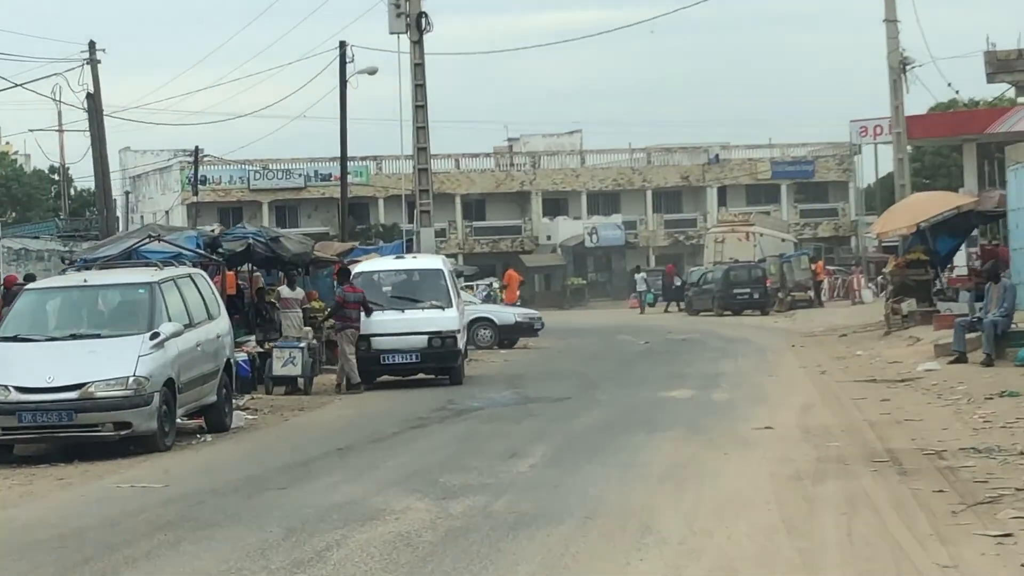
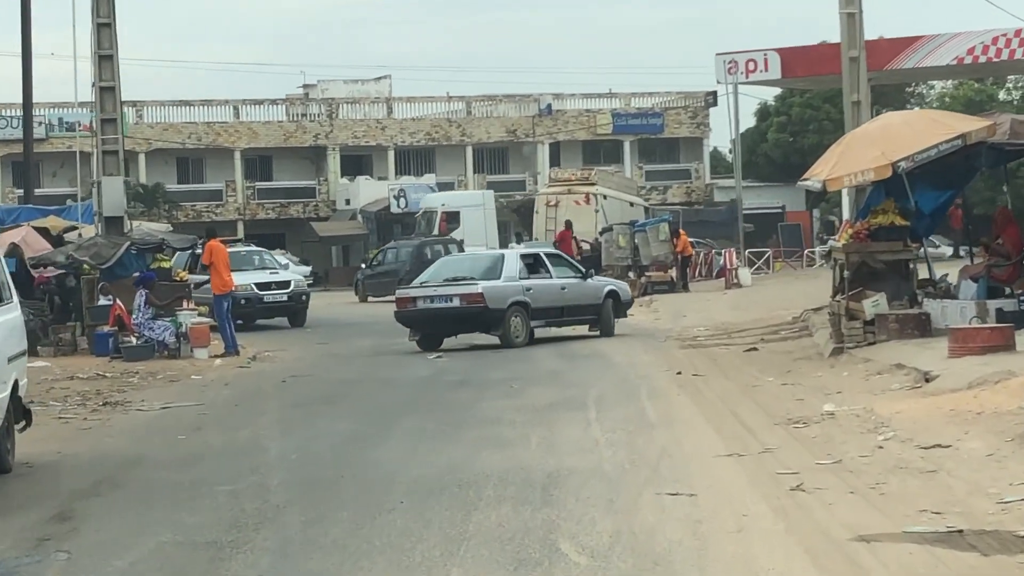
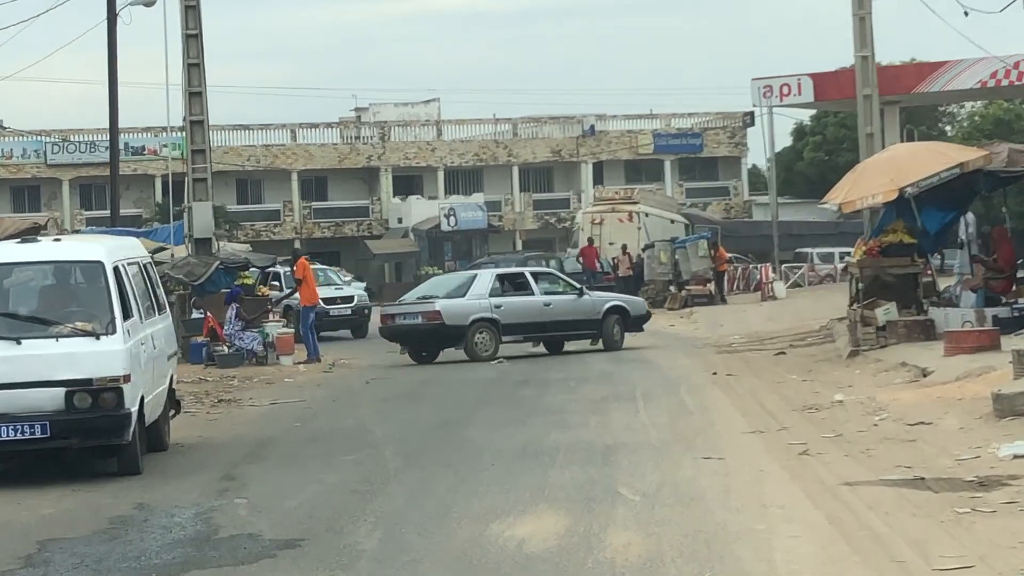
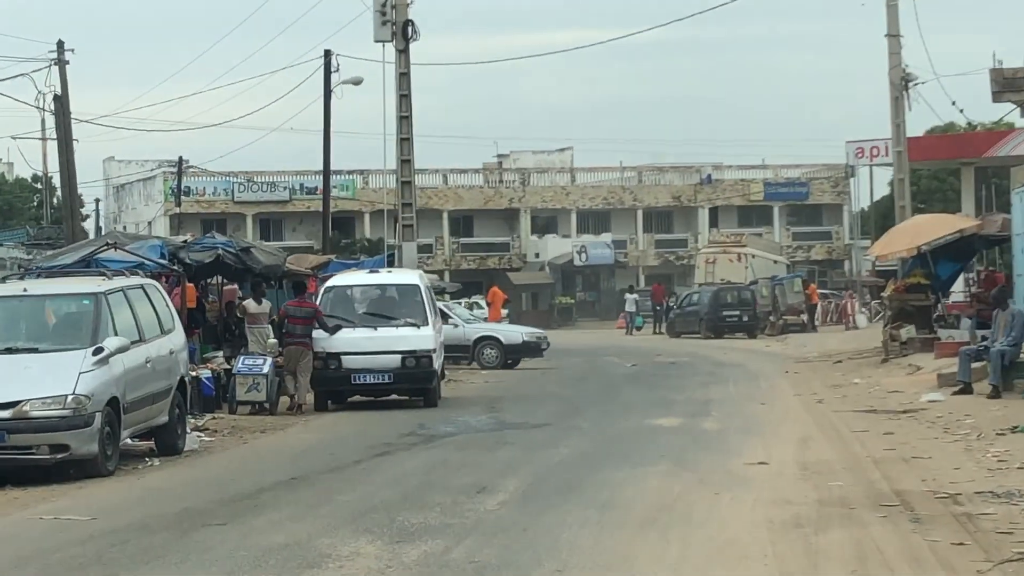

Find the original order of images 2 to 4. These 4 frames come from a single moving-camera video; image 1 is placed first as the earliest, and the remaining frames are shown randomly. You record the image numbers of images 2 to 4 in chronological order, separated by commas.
4, 3, 2
